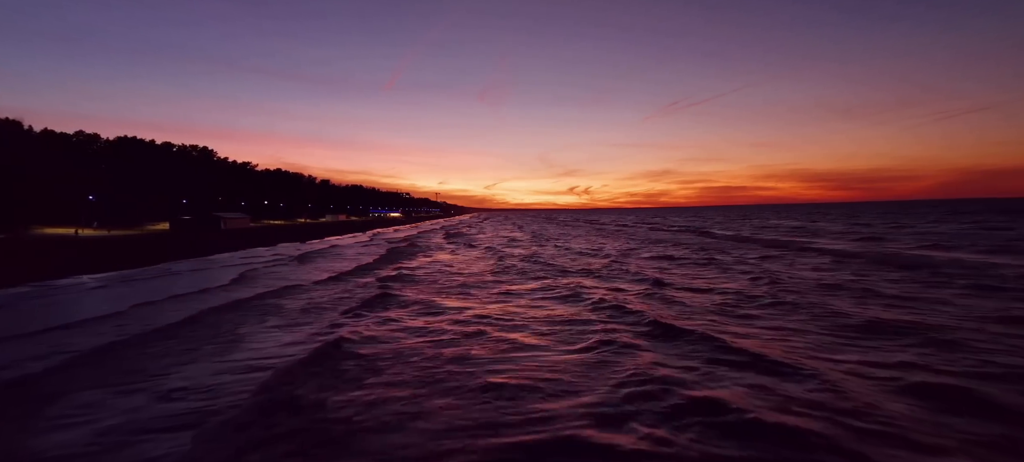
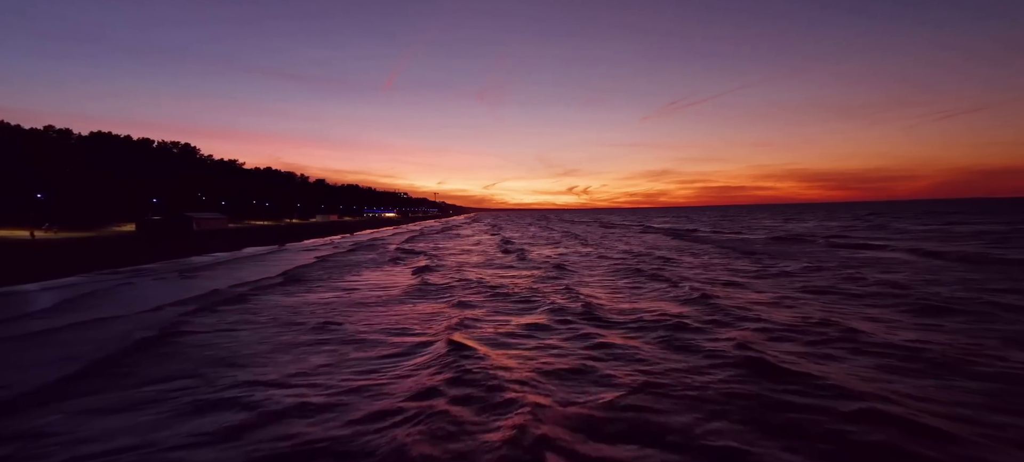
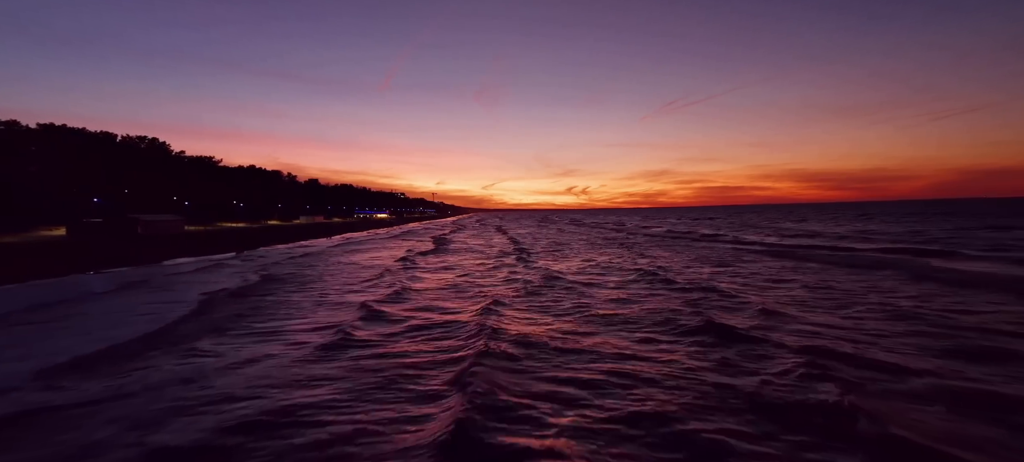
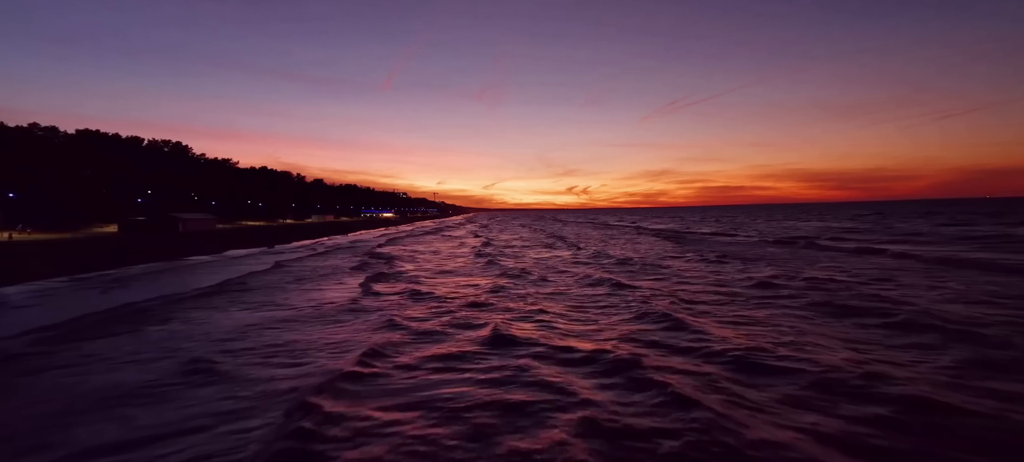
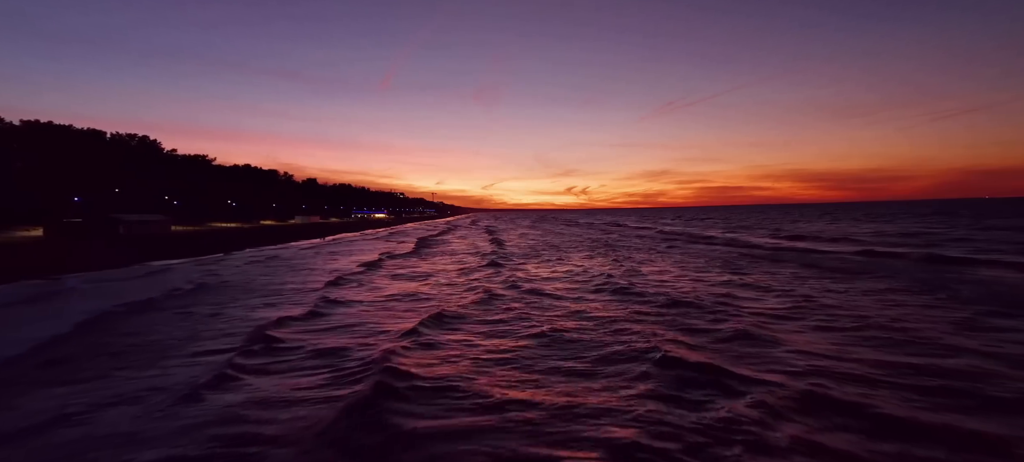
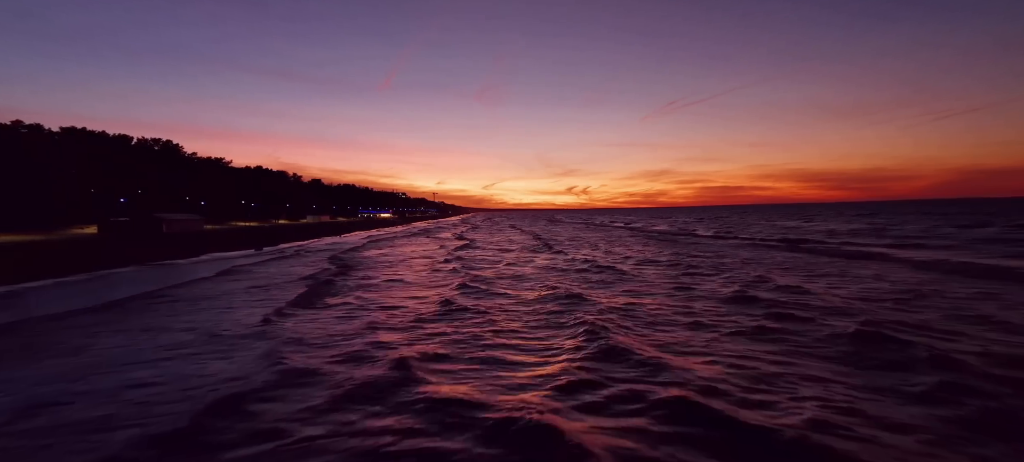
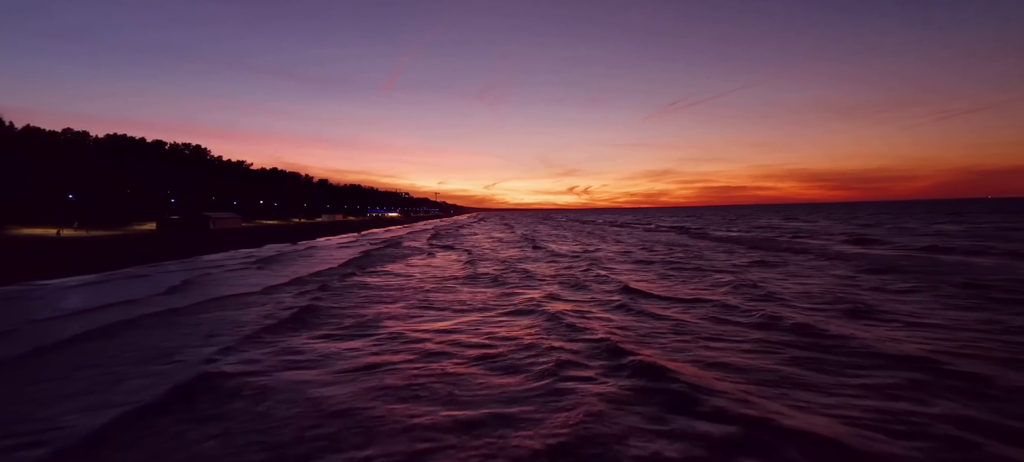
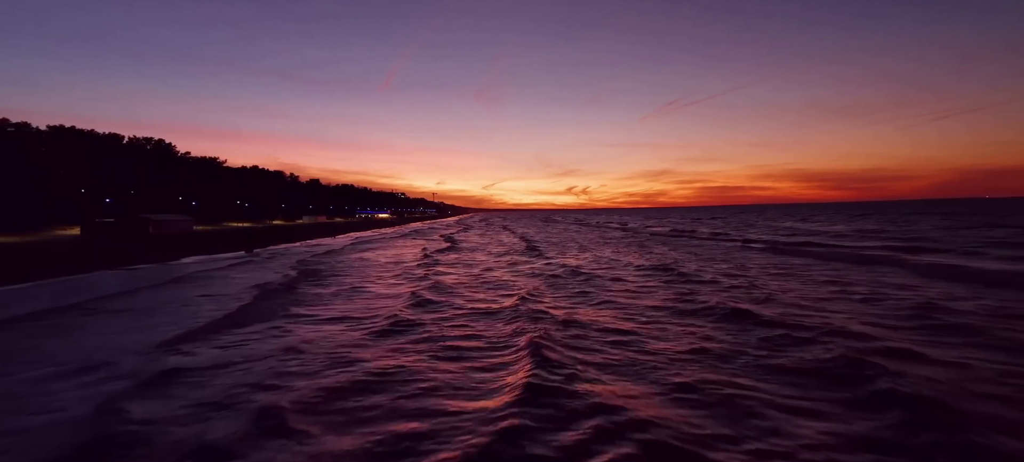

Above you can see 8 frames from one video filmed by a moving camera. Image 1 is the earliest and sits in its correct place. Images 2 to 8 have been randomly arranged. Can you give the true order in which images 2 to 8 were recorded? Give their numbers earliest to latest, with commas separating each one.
7, 2, 4, 6, 8, 3, 5
